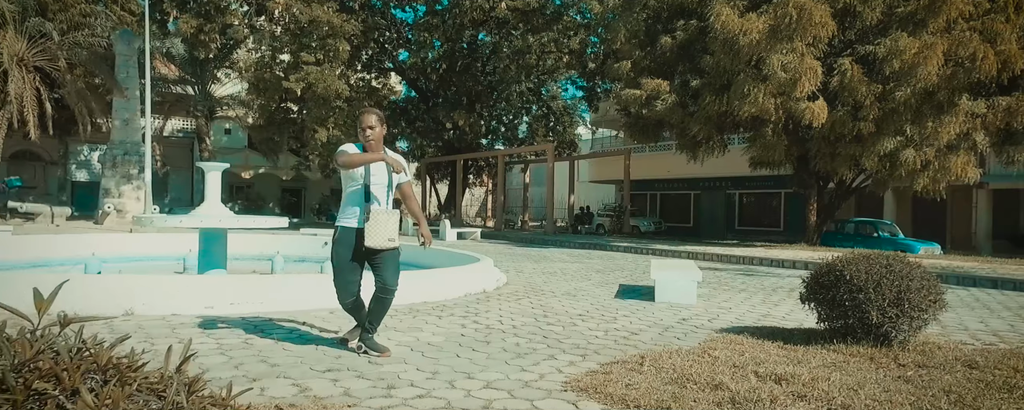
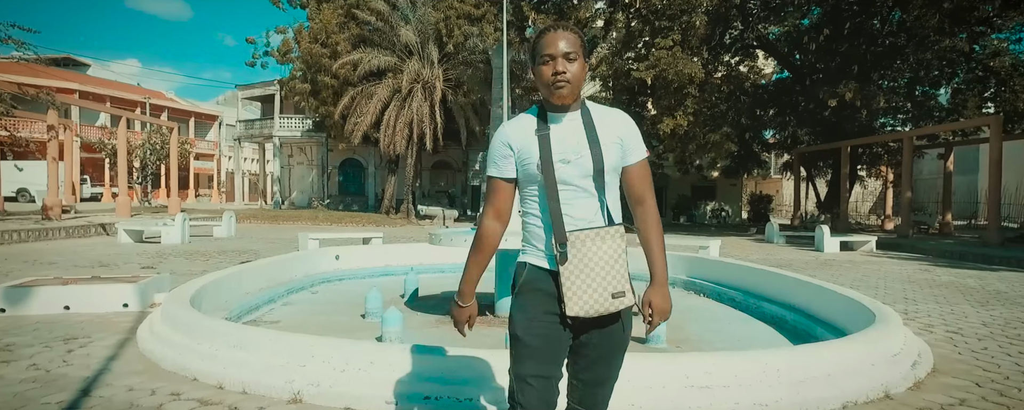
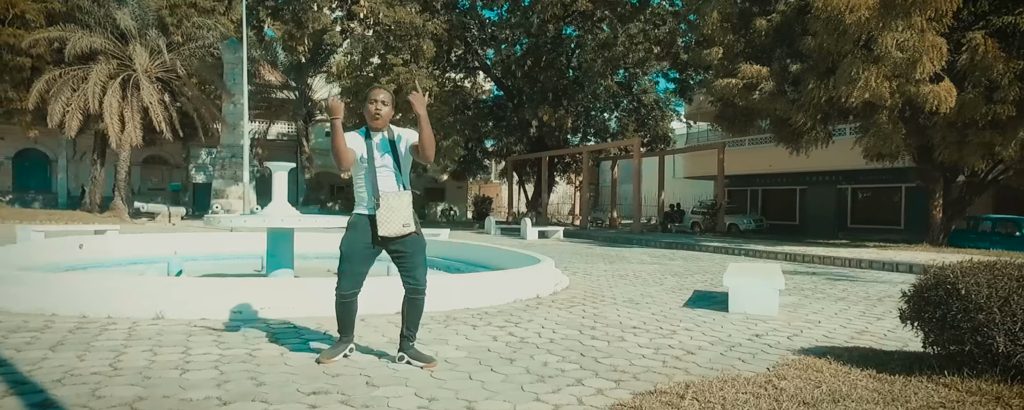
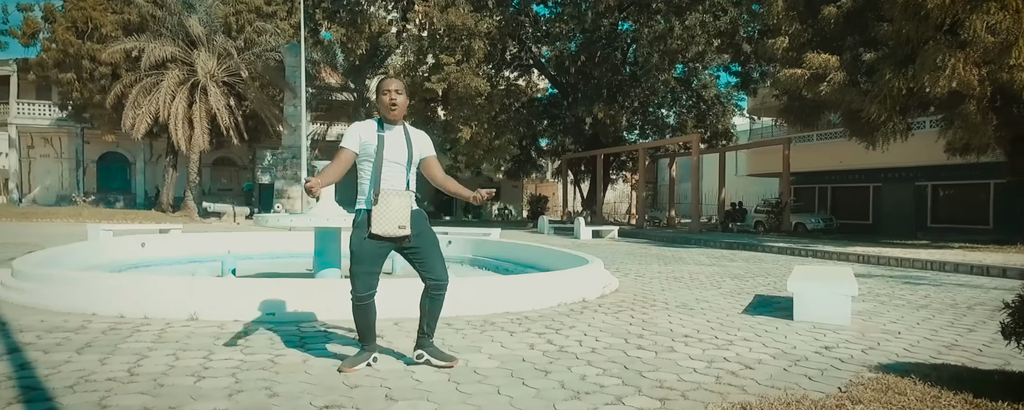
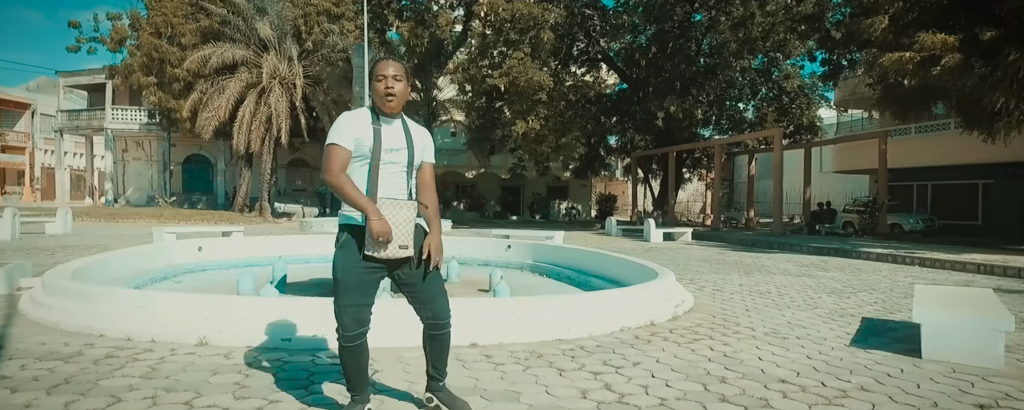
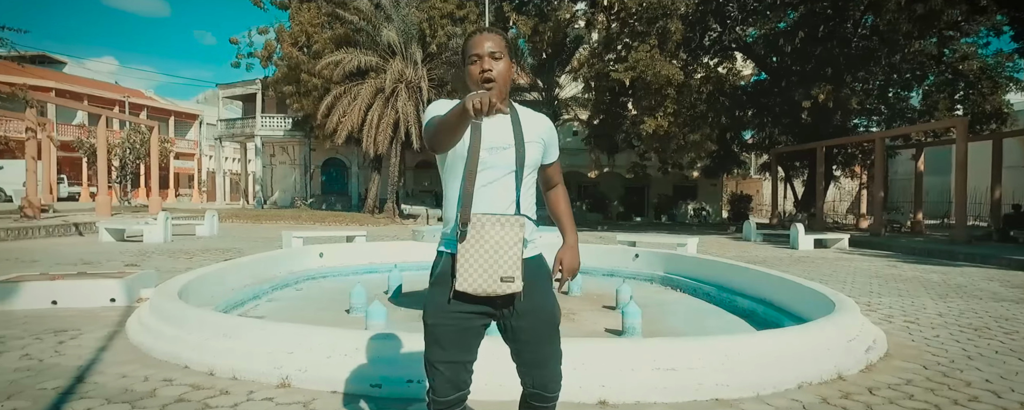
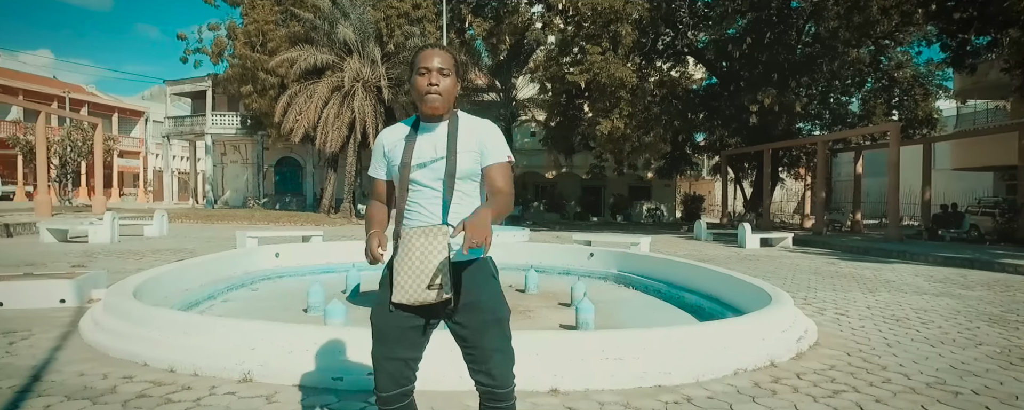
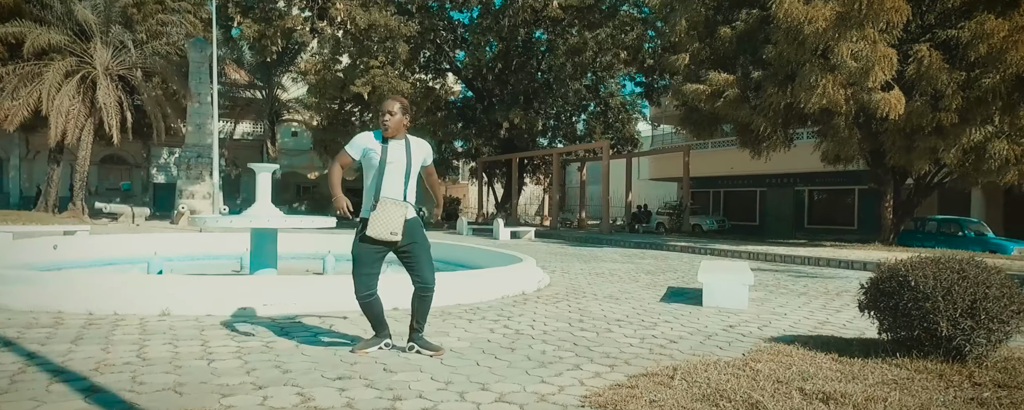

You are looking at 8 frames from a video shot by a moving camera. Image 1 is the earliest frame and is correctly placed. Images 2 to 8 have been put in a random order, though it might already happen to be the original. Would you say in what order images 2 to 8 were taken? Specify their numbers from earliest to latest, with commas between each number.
8, 3, 4, 5, 7, 6, 2
